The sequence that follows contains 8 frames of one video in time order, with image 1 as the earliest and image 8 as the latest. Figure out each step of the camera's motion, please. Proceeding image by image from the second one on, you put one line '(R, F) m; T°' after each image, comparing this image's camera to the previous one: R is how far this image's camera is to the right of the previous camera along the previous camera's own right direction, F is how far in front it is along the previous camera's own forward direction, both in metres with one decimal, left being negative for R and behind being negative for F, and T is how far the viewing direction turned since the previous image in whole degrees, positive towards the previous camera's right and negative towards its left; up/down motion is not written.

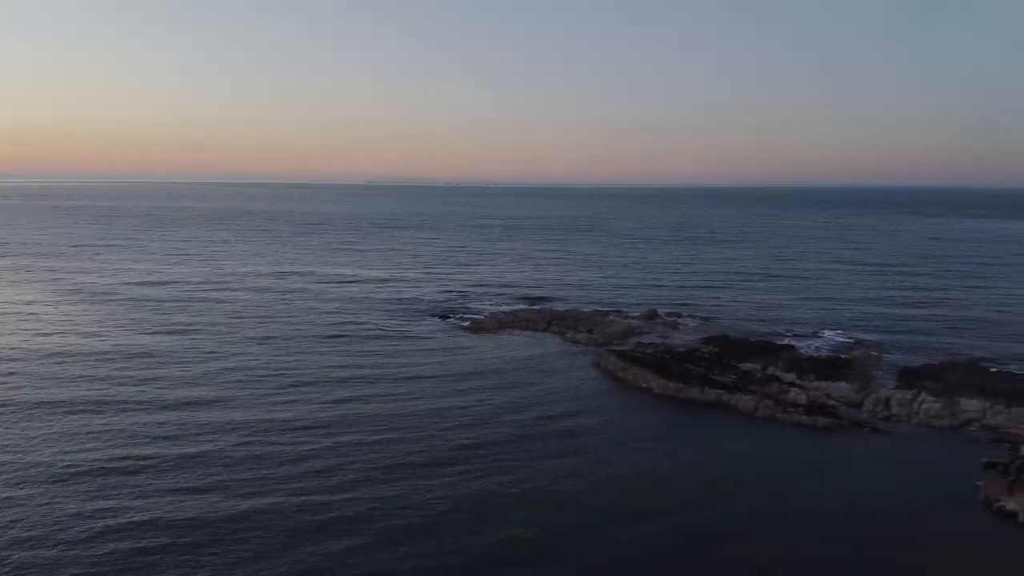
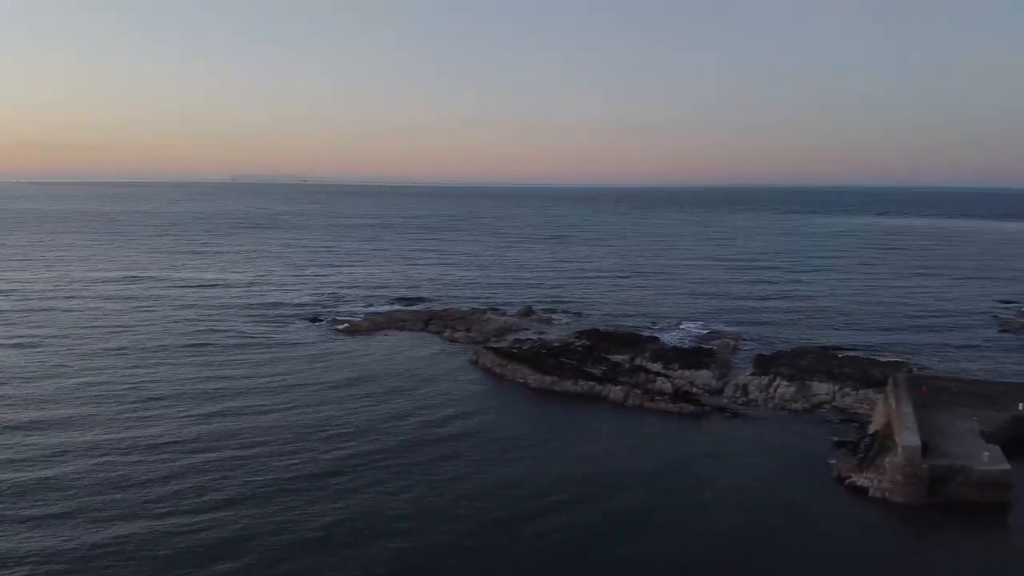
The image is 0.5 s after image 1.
(+2.9, -0.2) m; +4°
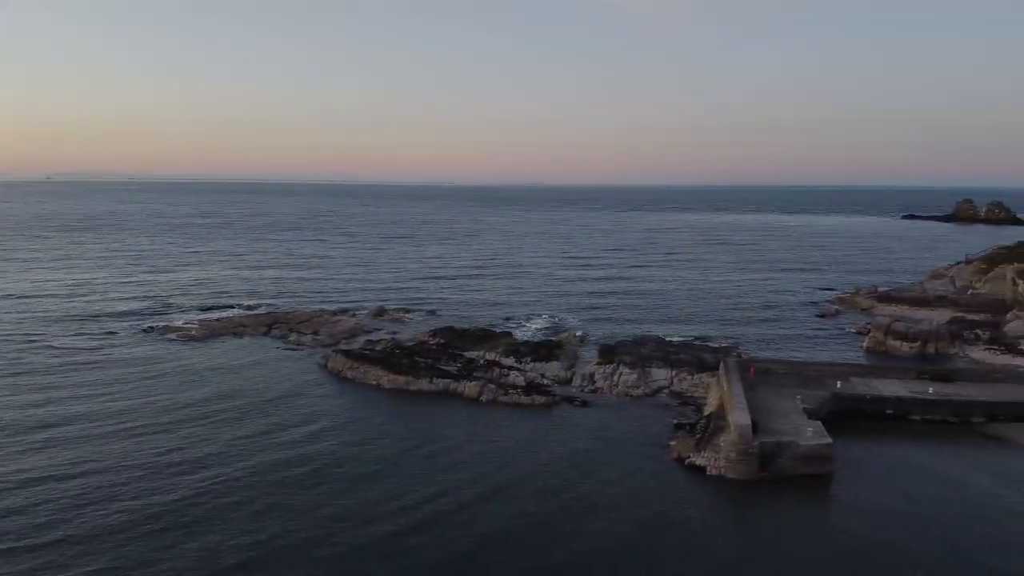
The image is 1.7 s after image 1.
(+0.4, +0.2) m; +11°
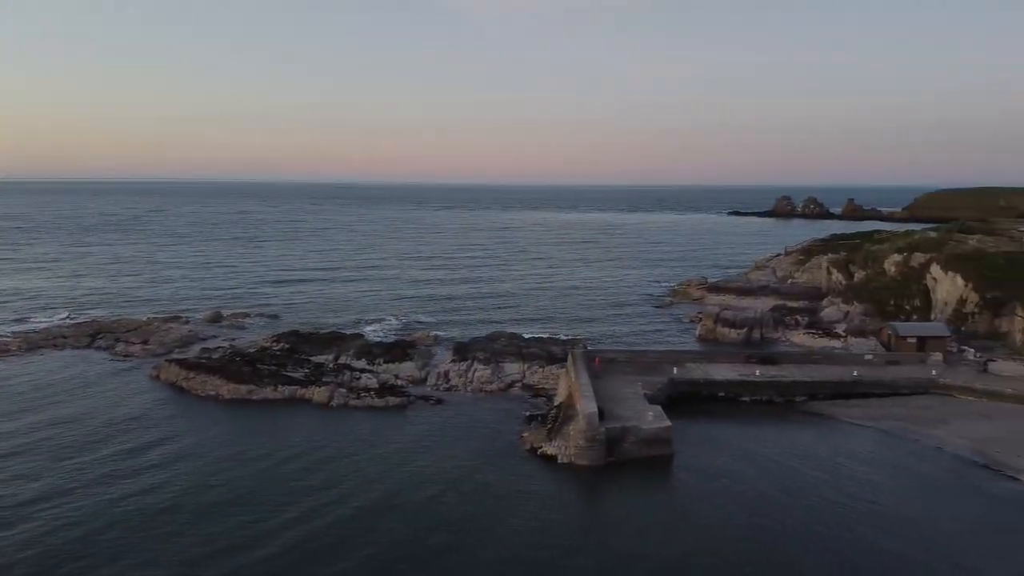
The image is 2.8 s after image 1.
(+0.2, 0.0) m; +11°
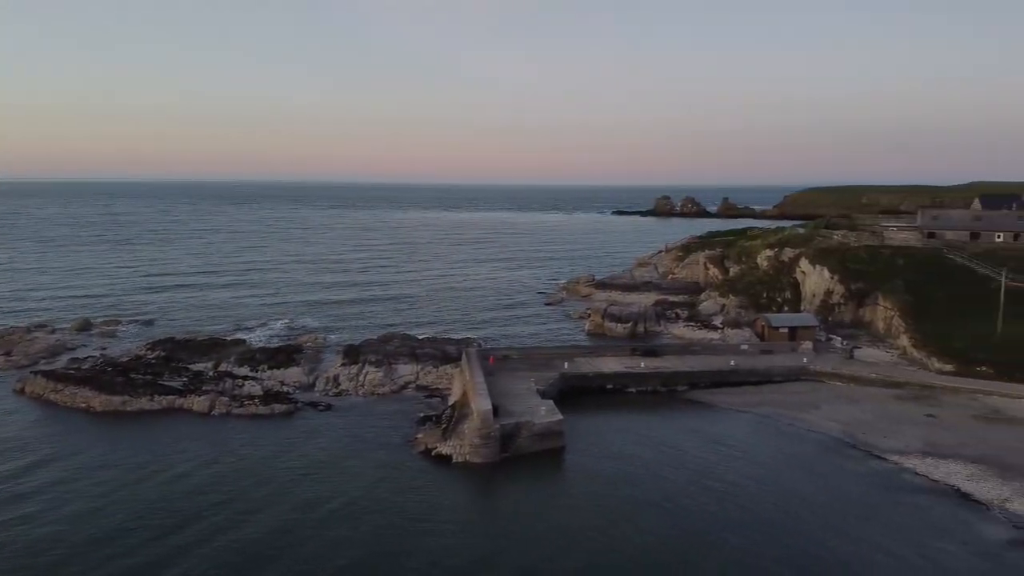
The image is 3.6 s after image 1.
(+0.1, -0.1) m; +8°
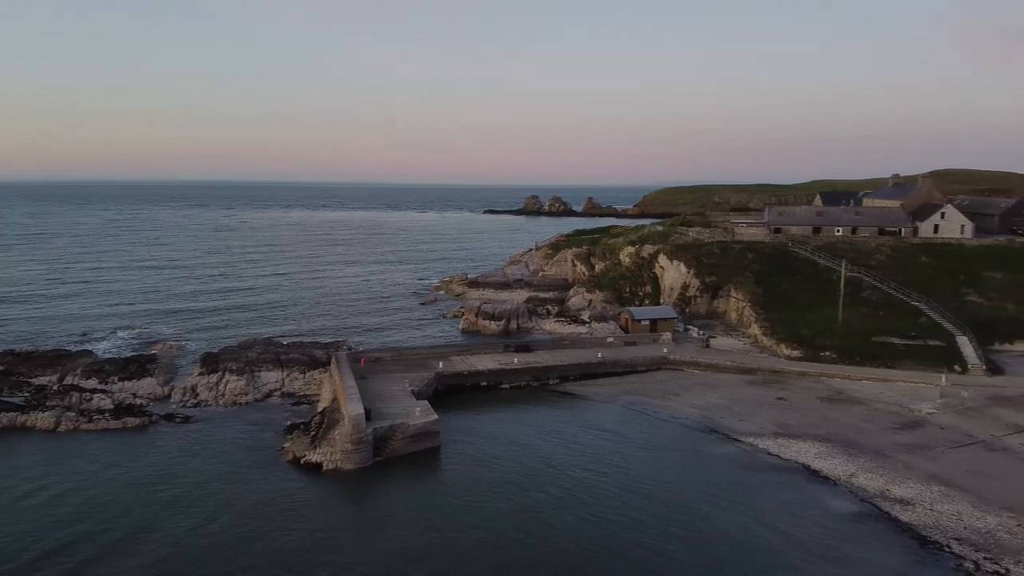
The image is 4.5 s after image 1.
(0.0, +0.4) m; +10°
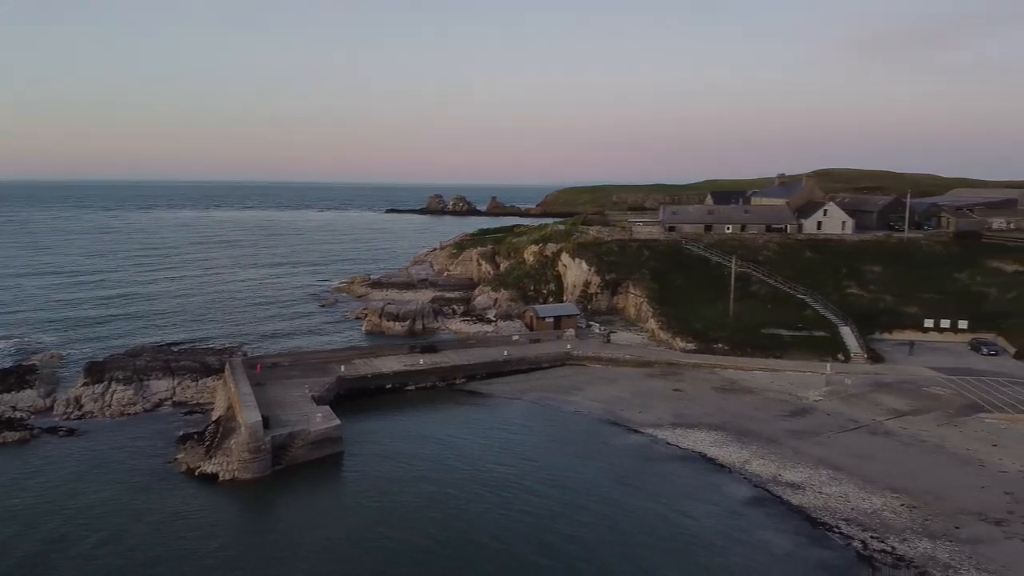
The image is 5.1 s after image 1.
(+0.1, +0.2) m; +7°
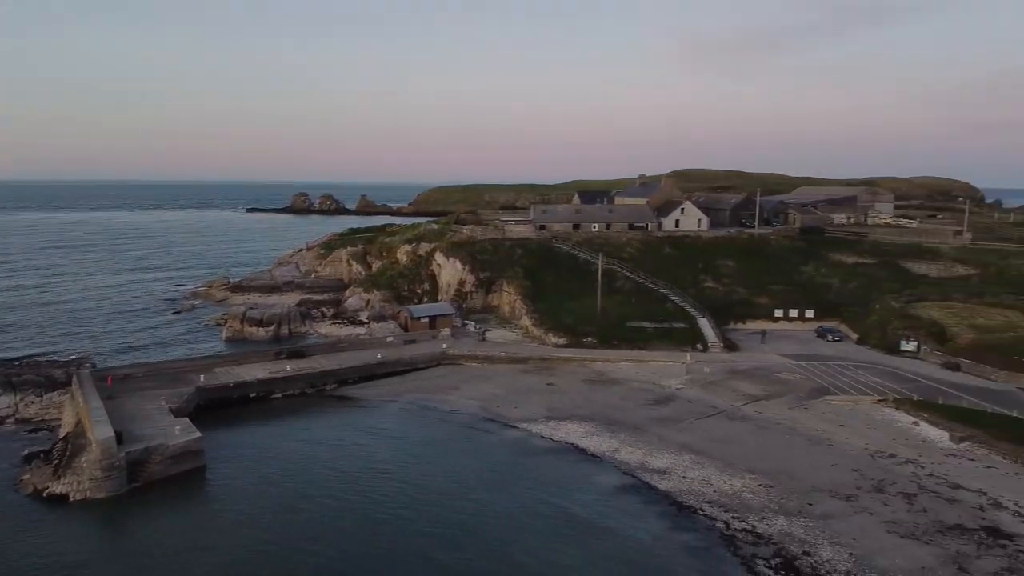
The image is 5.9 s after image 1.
(+0.1, +0.1) m; +9°
